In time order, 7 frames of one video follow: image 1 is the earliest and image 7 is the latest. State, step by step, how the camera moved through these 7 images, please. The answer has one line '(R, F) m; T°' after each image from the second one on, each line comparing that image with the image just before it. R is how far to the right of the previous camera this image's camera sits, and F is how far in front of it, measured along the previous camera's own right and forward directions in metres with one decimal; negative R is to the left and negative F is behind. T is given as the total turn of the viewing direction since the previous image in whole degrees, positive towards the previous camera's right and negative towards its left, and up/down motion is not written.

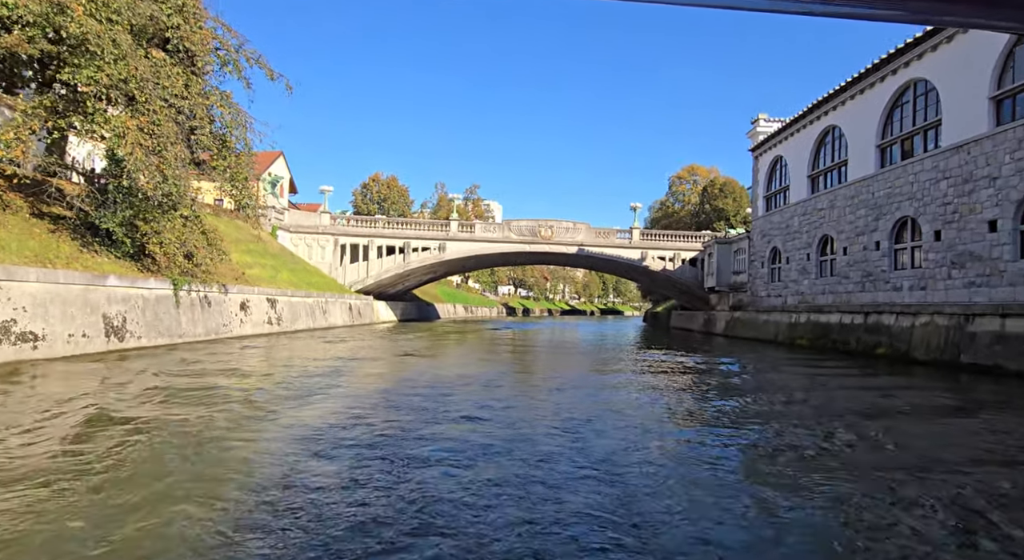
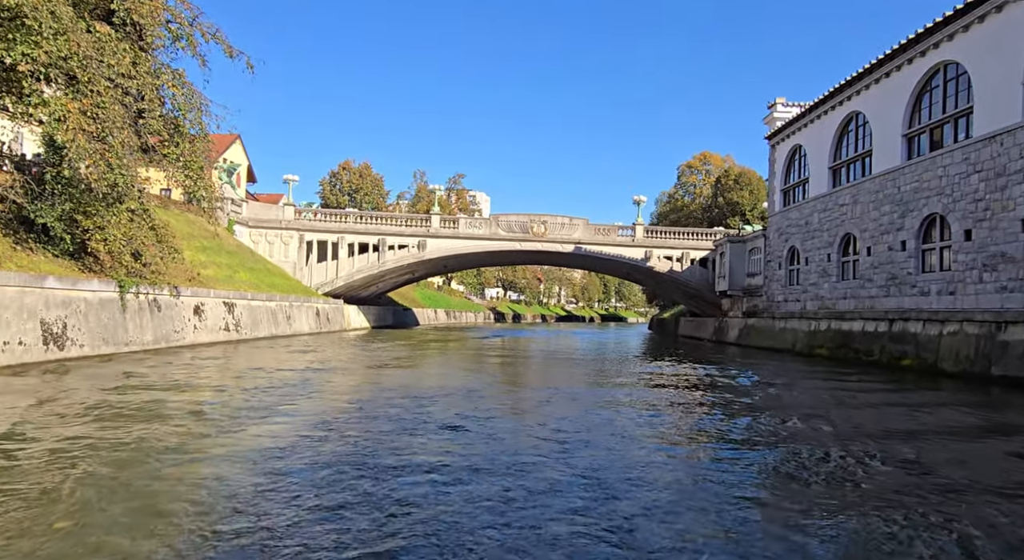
(-0.2, +2.0) m; +2°
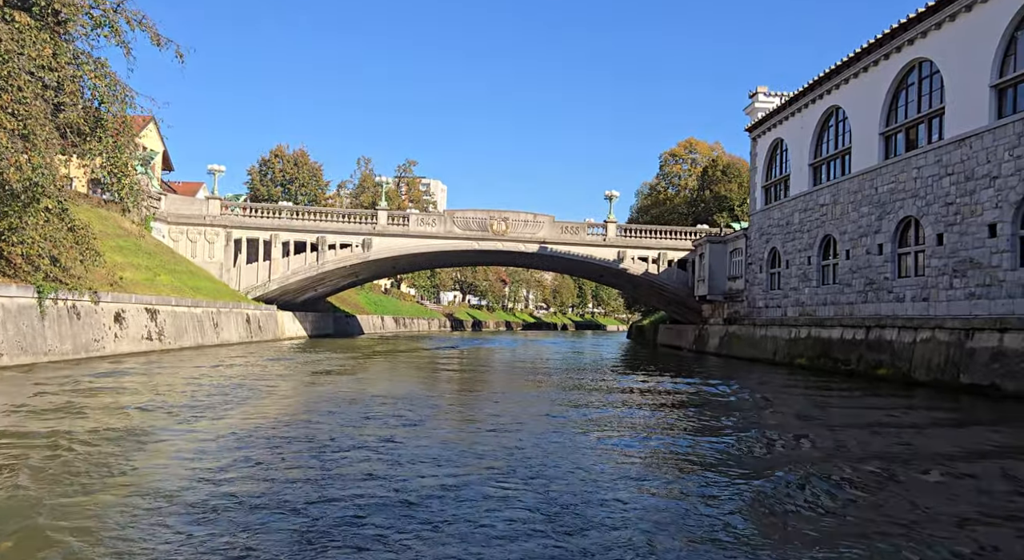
(+0.4, +1.0) m; +3°
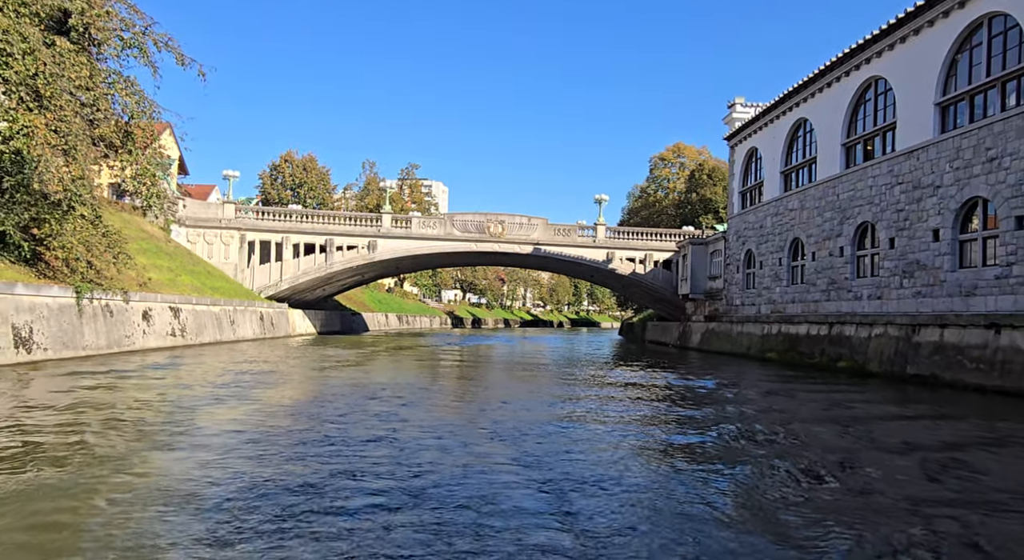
(+0.1, -1.6) m; +1°
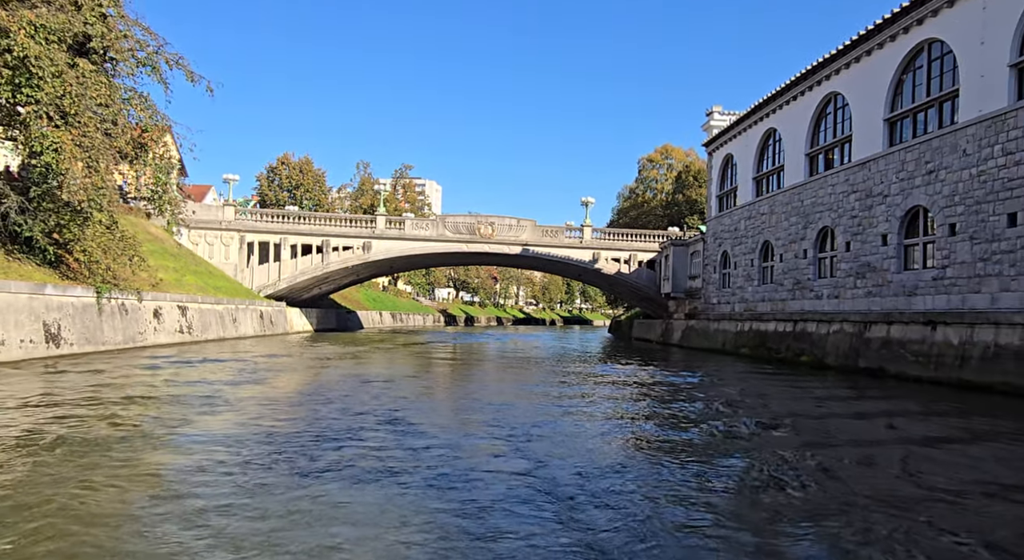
(+0.3, -1.6) m; 0°
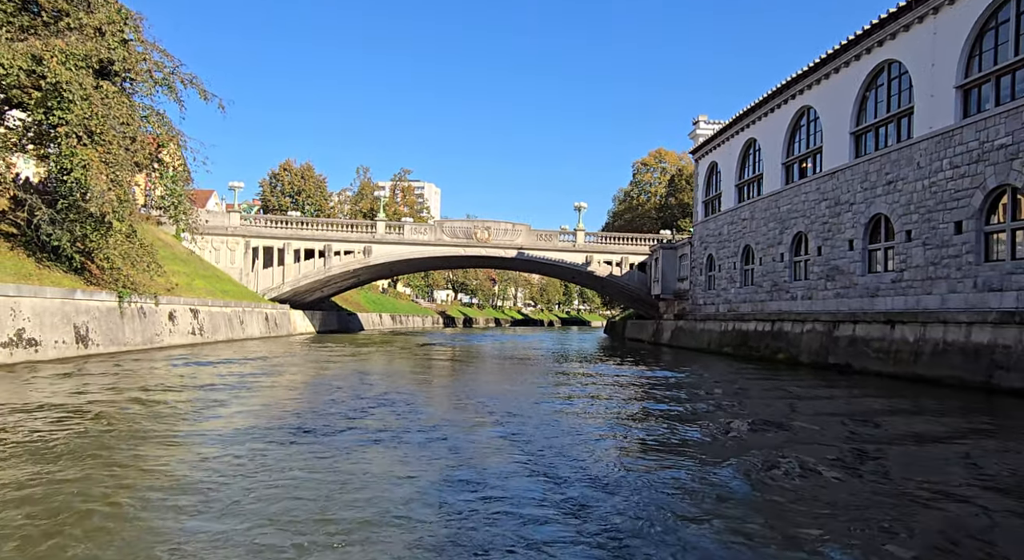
(+0.2, -1.4) m; 0°
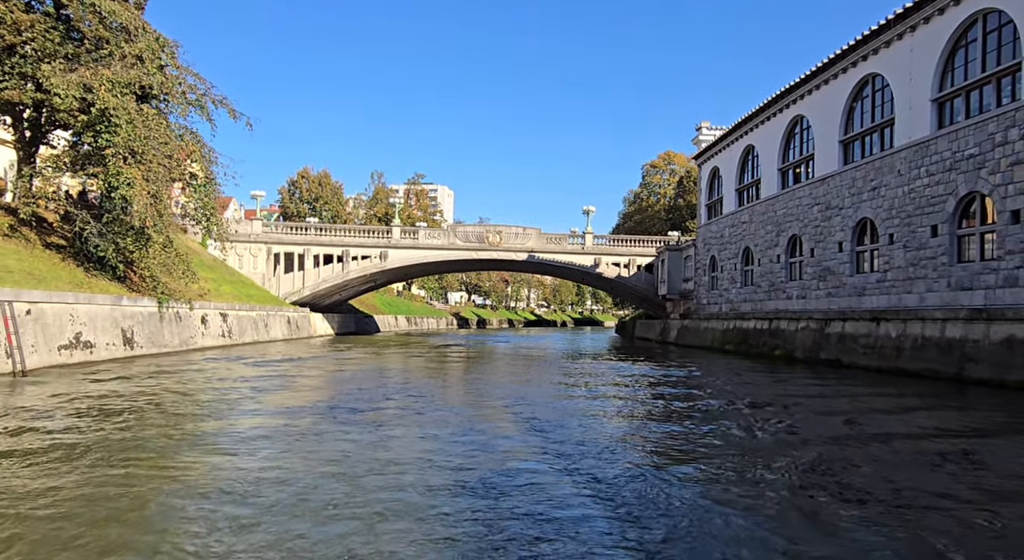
(+0.2, -1.5) m; -1°
